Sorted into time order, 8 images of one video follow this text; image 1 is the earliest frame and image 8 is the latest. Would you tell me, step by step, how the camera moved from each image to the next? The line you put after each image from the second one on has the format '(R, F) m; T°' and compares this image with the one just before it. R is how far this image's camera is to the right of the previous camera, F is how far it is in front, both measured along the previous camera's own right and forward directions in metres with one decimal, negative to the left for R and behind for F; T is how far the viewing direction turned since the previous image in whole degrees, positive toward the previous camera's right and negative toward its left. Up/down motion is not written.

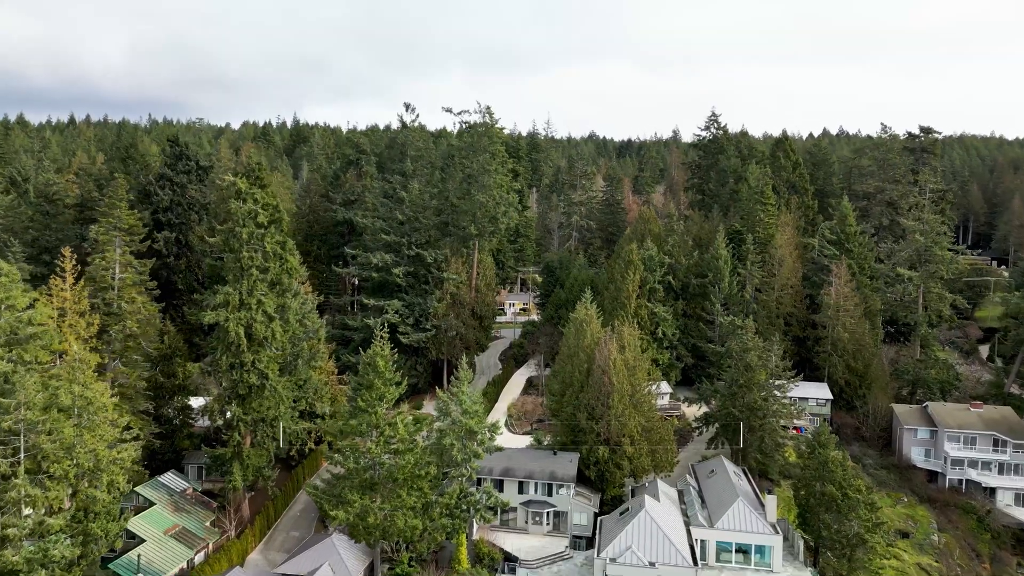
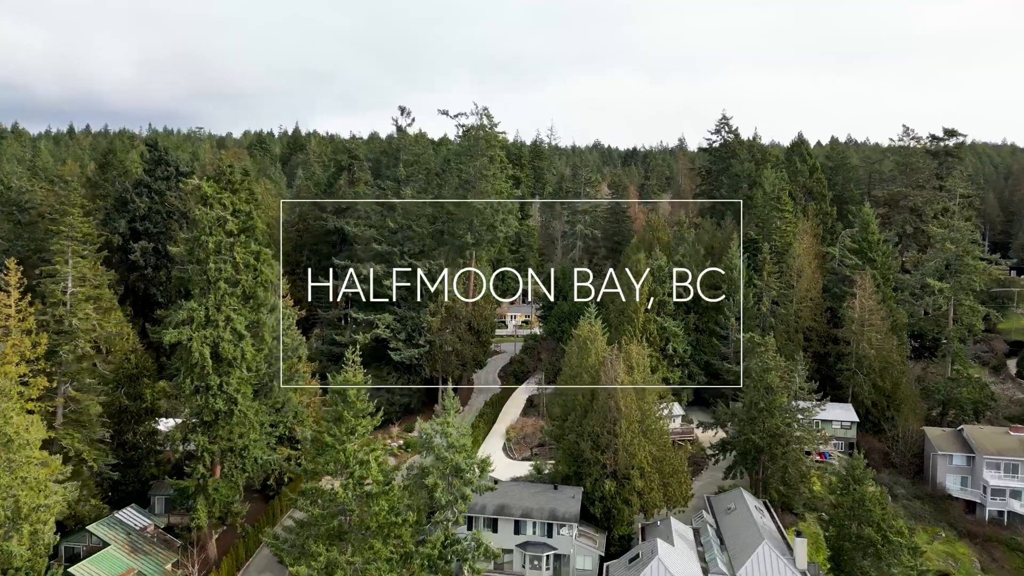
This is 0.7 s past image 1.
(+0.3, +2.7) m; 0°
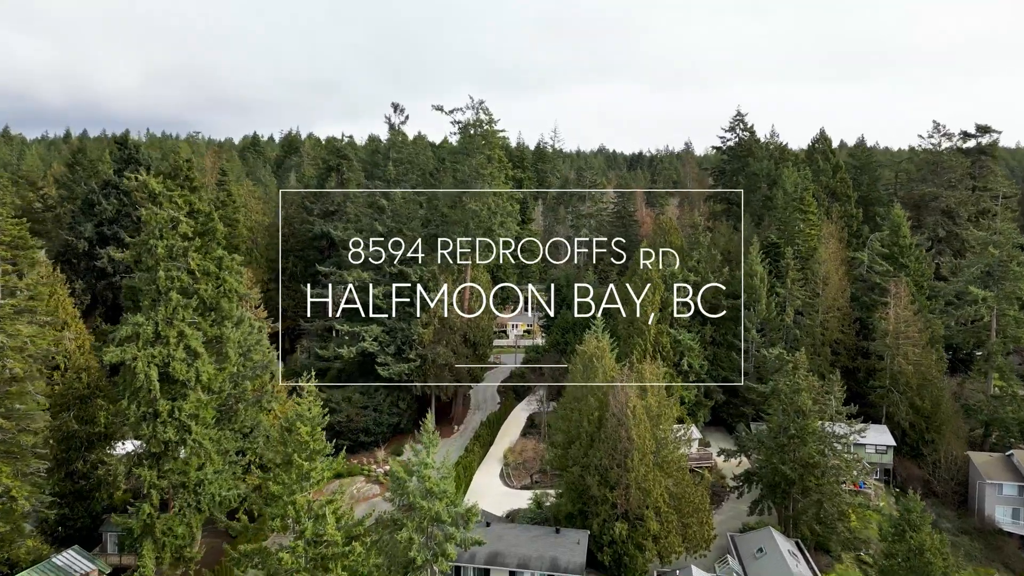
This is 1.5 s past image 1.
(+0.3, +3.2) m; 0°
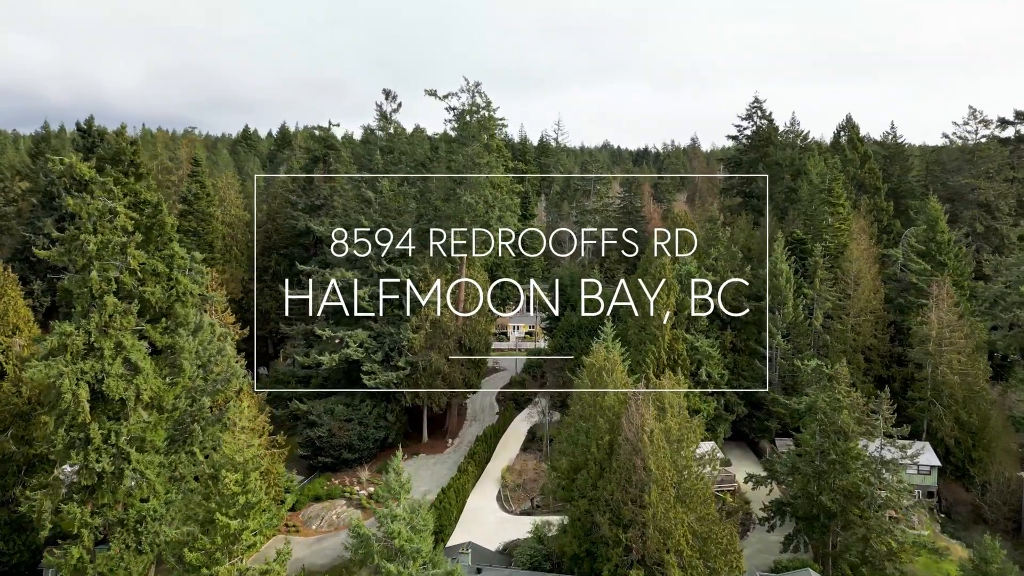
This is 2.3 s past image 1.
(+0.2, +3.2) m; 0°
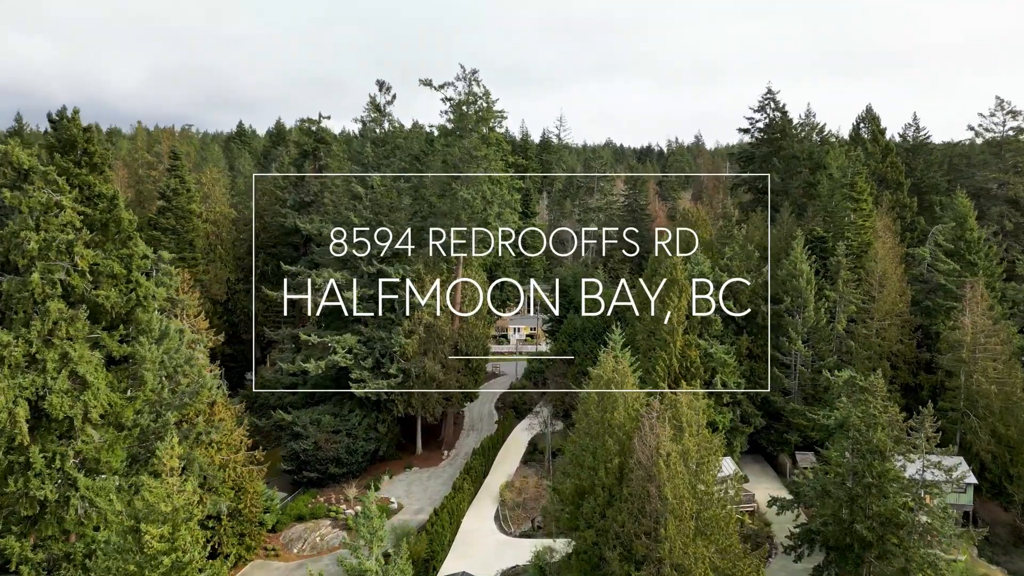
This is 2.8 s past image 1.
(+0.1, +2.1) m; 0°
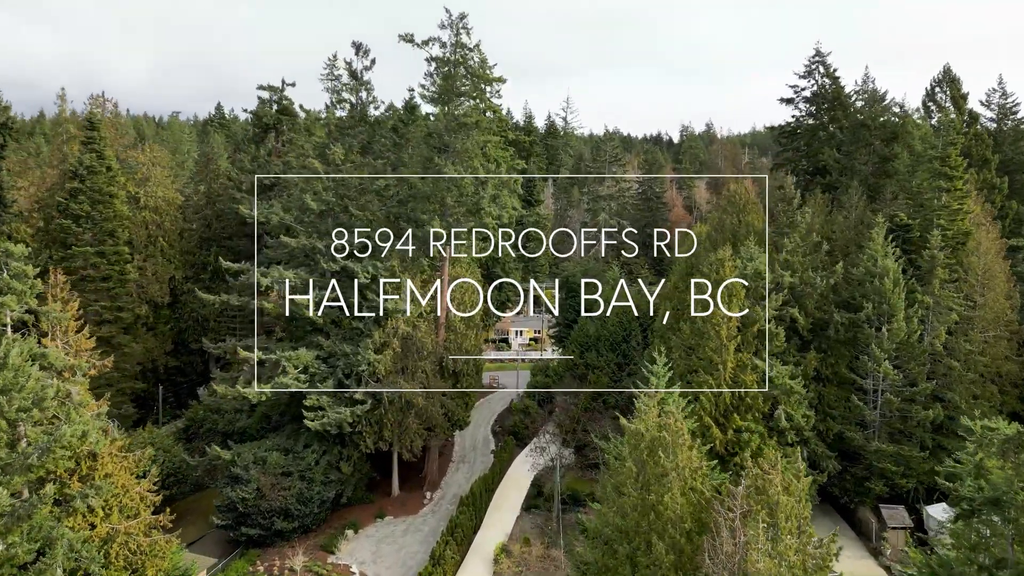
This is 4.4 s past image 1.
(+0.2, +6.3) m; 0°
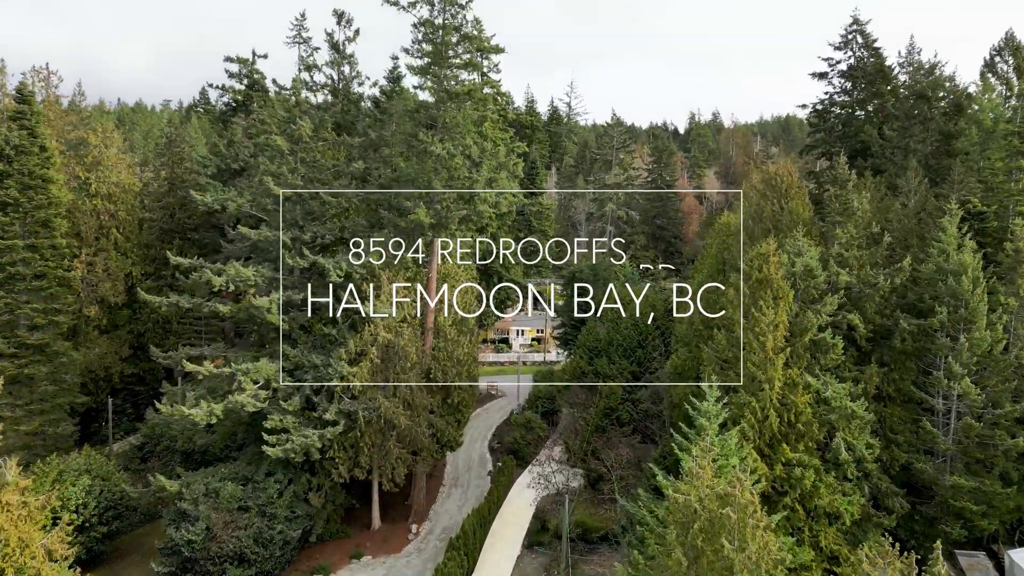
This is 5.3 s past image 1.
(+0.1, +3.6) m; 0°
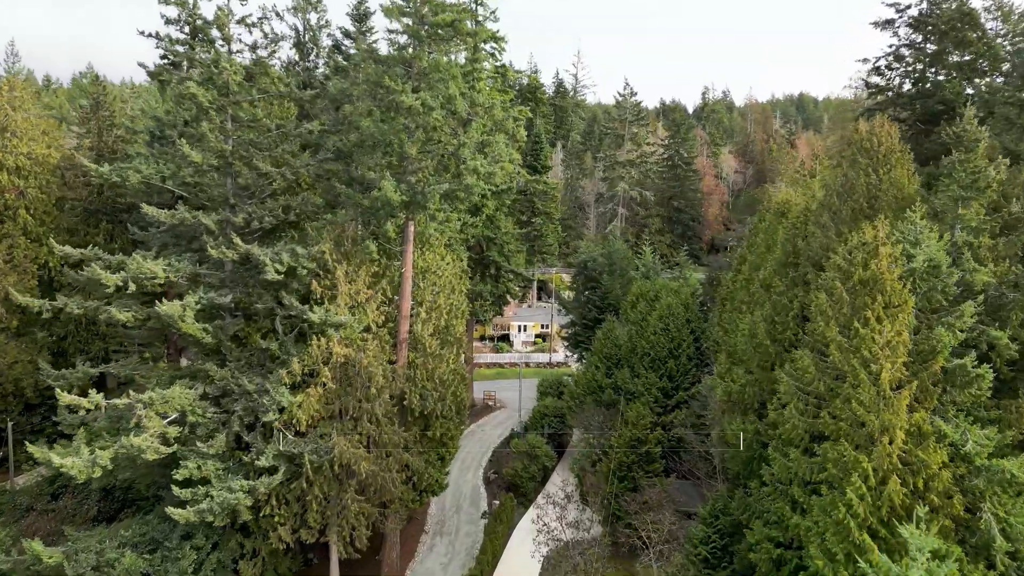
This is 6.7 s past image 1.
(+0.1, +5.2) m; 0°
